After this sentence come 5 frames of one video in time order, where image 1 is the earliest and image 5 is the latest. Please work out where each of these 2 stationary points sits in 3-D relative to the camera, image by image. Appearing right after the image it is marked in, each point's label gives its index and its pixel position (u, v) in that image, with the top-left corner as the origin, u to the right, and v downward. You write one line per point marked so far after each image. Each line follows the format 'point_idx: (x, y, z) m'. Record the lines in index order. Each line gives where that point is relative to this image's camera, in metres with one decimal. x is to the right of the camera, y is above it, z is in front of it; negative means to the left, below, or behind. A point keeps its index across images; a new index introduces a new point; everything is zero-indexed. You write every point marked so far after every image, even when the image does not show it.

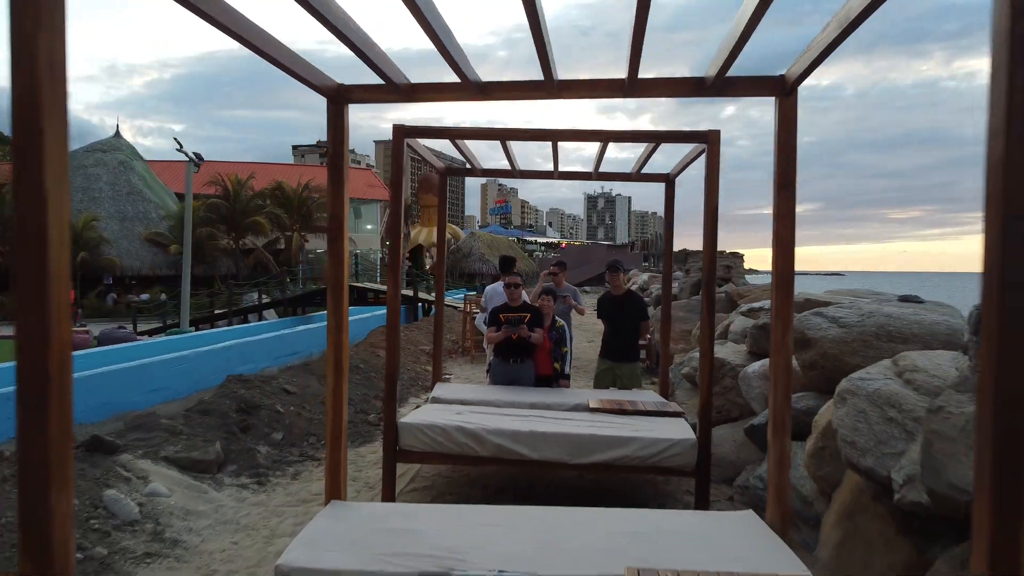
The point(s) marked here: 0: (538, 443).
0: (+0.2, -1.0, +4.4) m
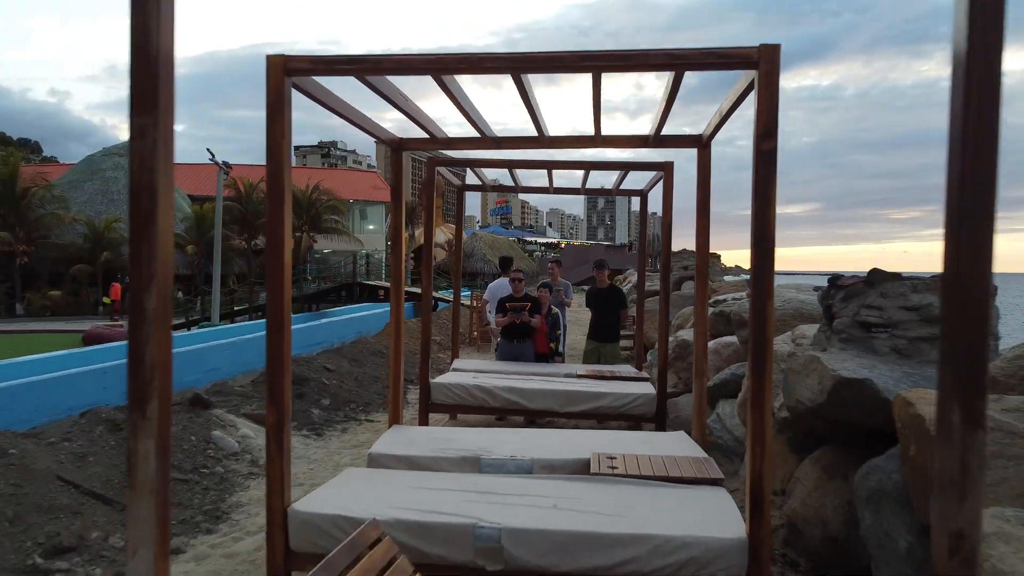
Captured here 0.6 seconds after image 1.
0: (+0.2, -0.9, +5.8) m
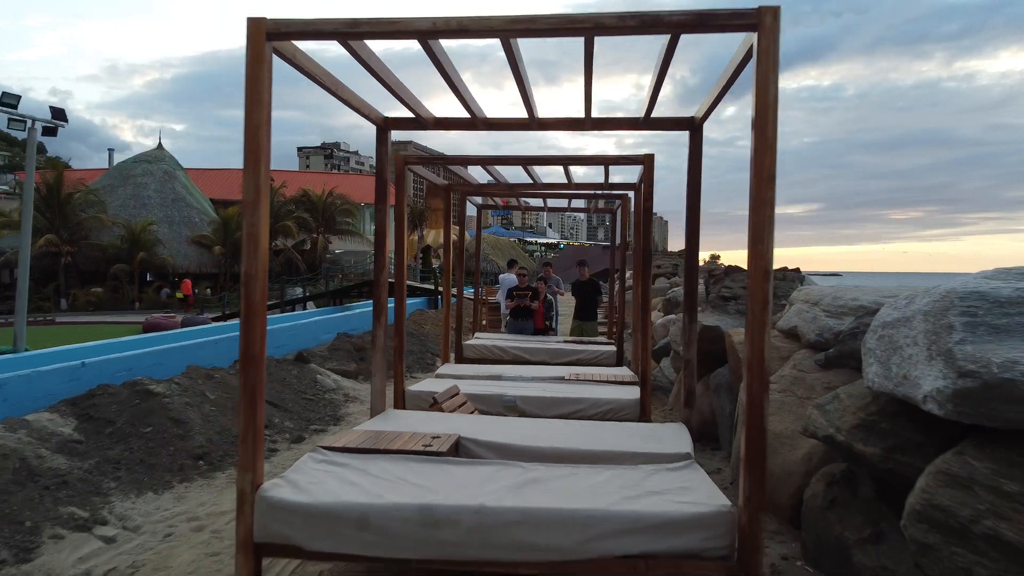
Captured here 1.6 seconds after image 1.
0: (+0.3, -0.8, +8.6) m
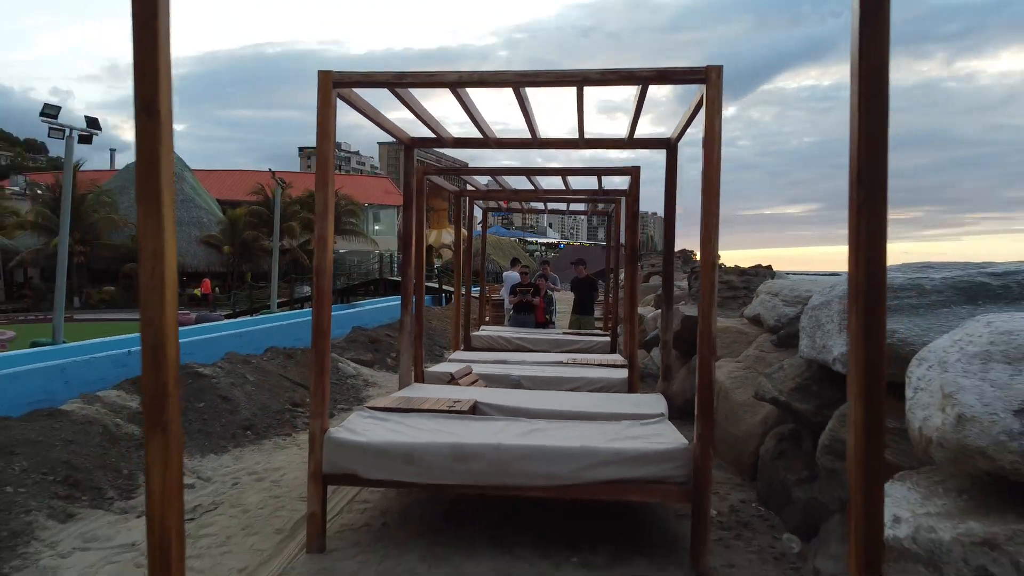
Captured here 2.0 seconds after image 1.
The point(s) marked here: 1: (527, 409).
0: (+0.3, -0.7, +9.5) m
1: (+0.1, -0.8, +4.7) m
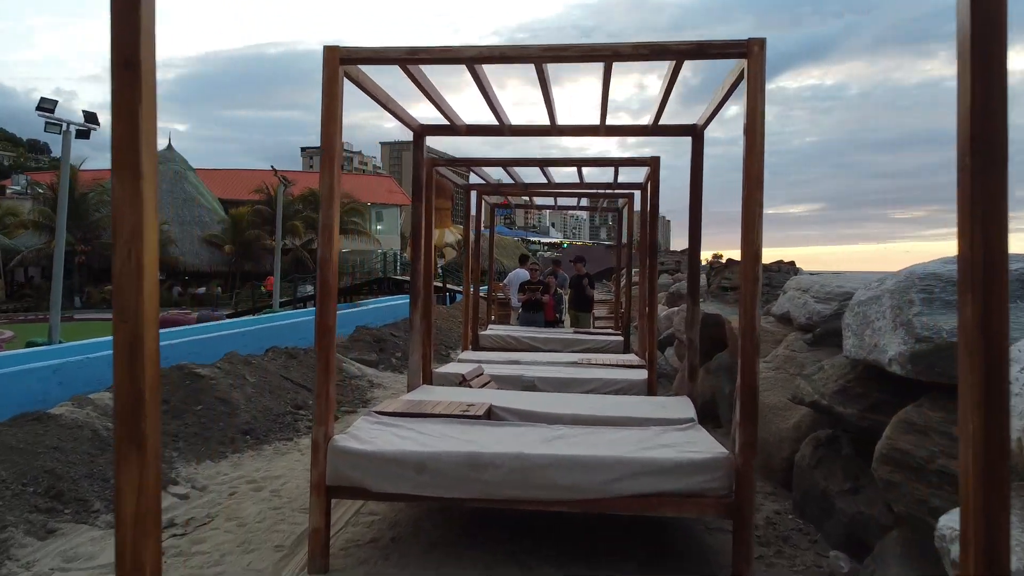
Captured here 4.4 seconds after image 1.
0: (+0.5, -0.7, +9.2) m
1: (+0.2, -0.8, +4.4) m
